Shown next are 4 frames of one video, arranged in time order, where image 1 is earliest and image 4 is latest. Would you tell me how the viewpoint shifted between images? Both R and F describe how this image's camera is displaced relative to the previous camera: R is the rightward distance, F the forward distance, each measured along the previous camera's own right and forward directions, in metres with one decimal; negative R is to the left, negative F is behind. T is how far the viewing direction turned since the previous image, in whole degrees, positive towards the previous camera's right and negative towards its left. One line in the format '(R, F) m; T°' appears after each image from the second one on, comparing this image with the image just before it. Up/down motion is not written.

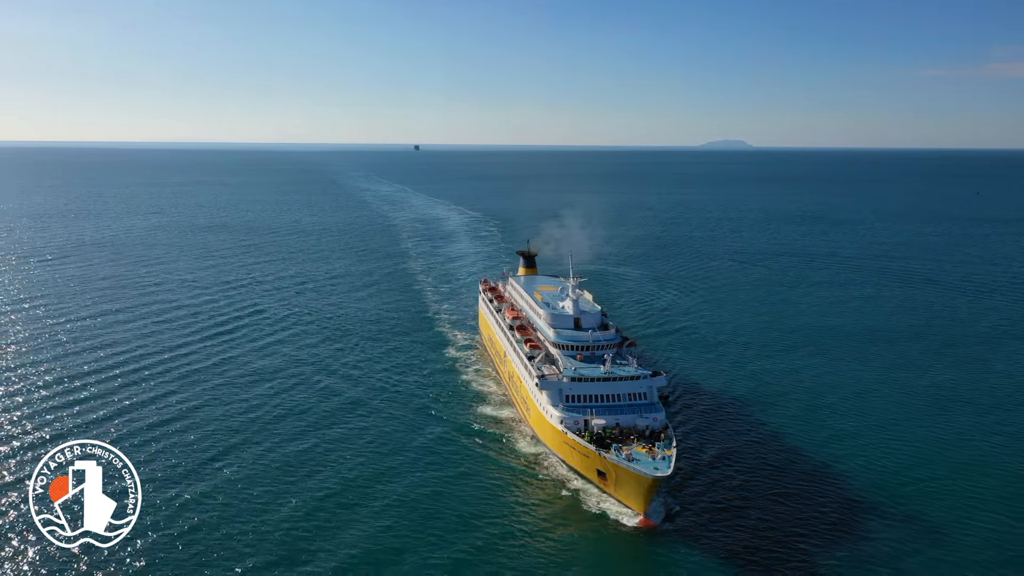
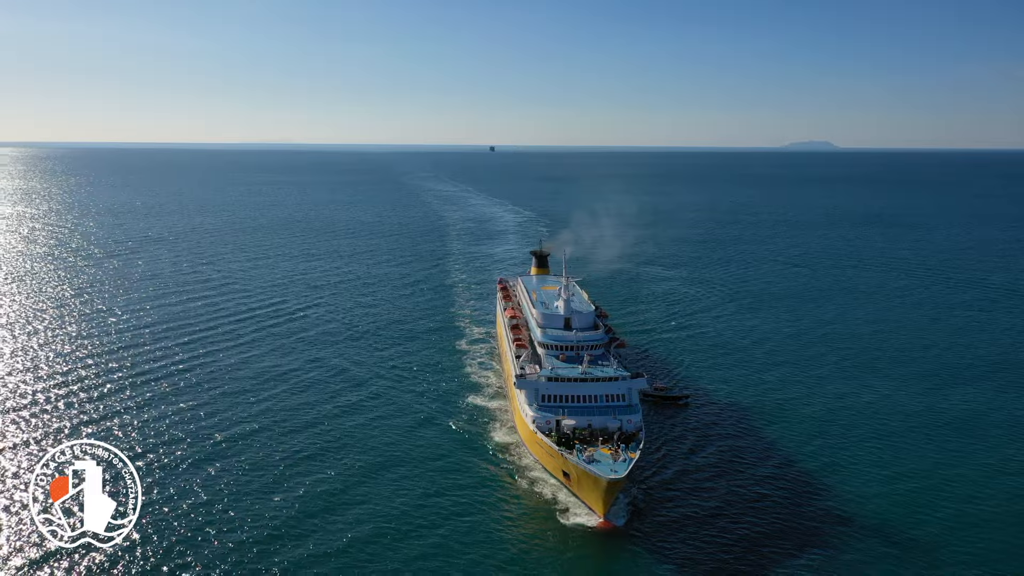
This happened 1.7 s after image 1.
(+4.0, +0.4) m; -3°
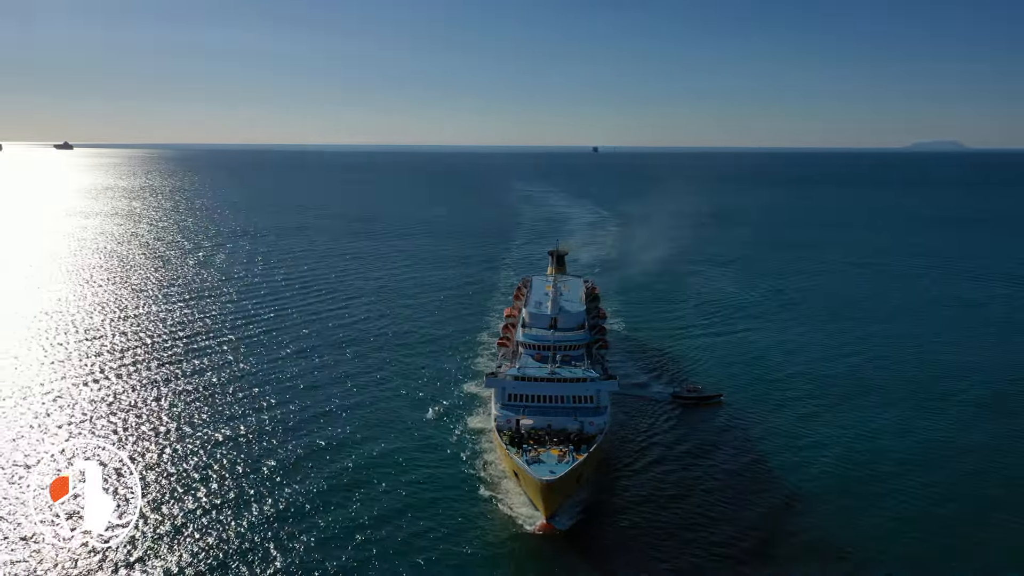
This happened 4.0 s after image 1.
(+5.5, +0.7) m; -4°
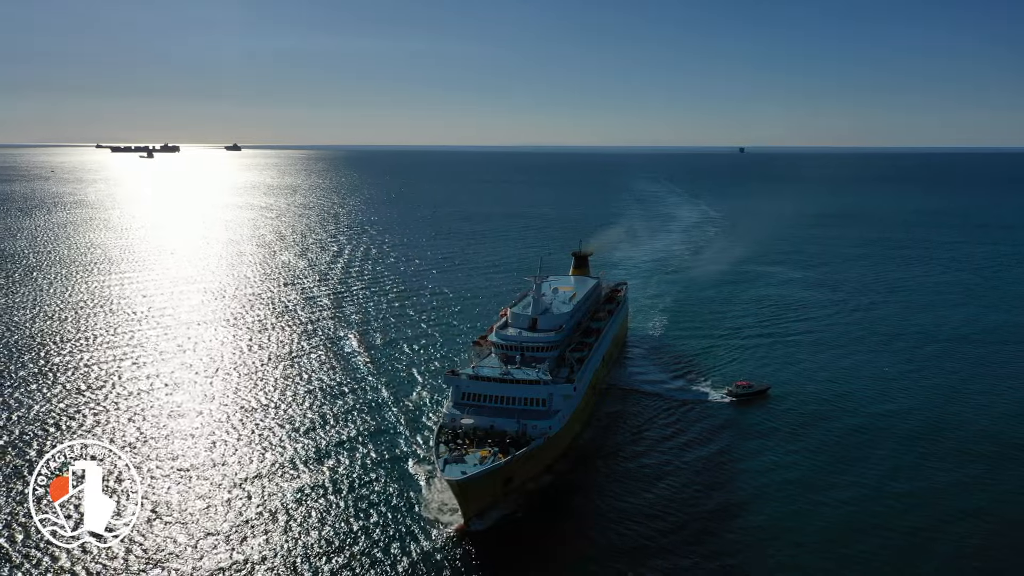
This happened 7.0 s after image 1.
(+7.5, +0.3) m; -5°
